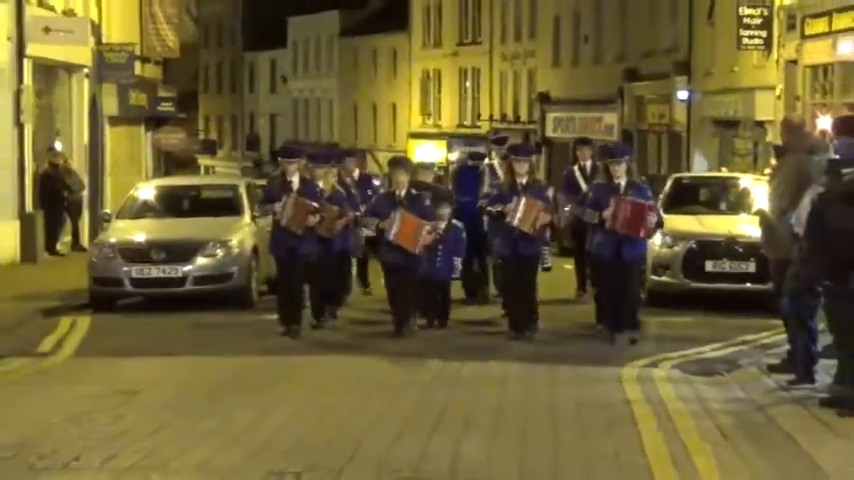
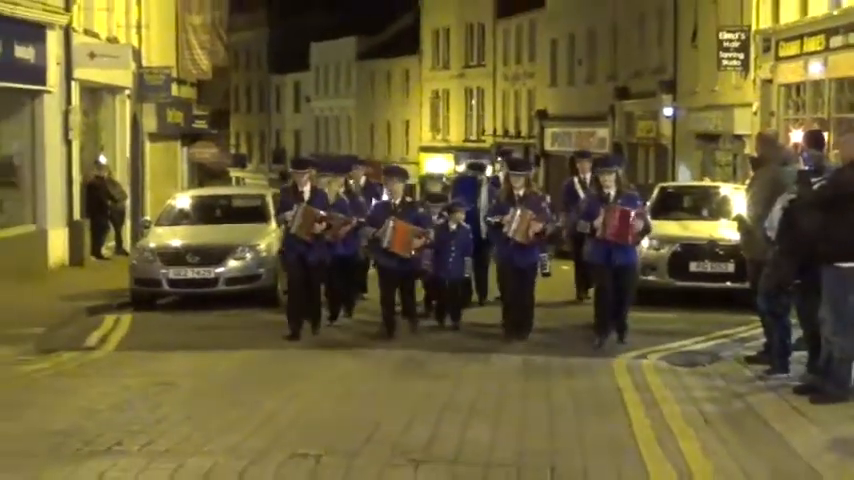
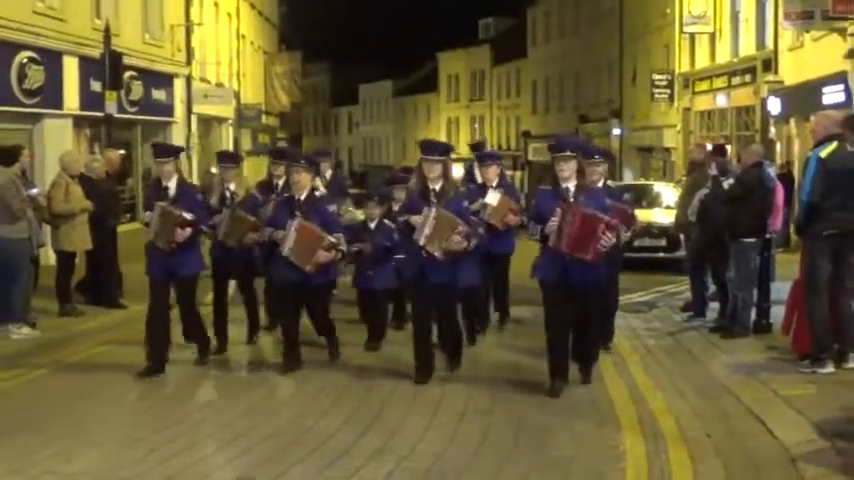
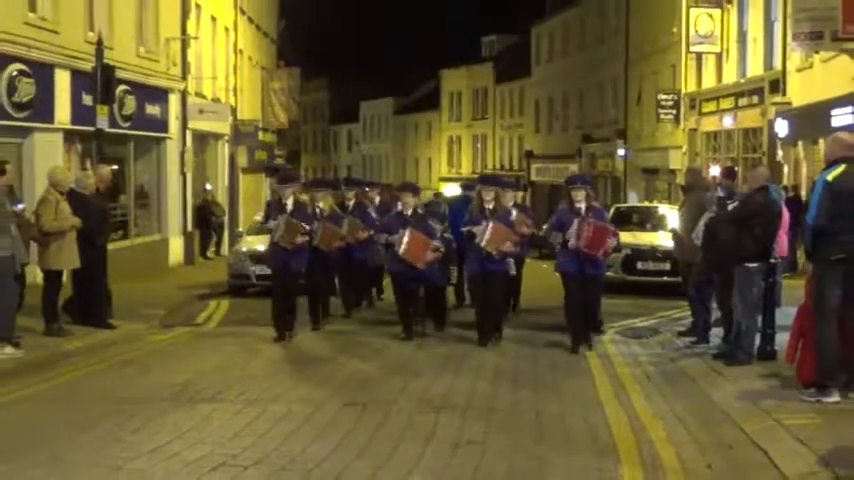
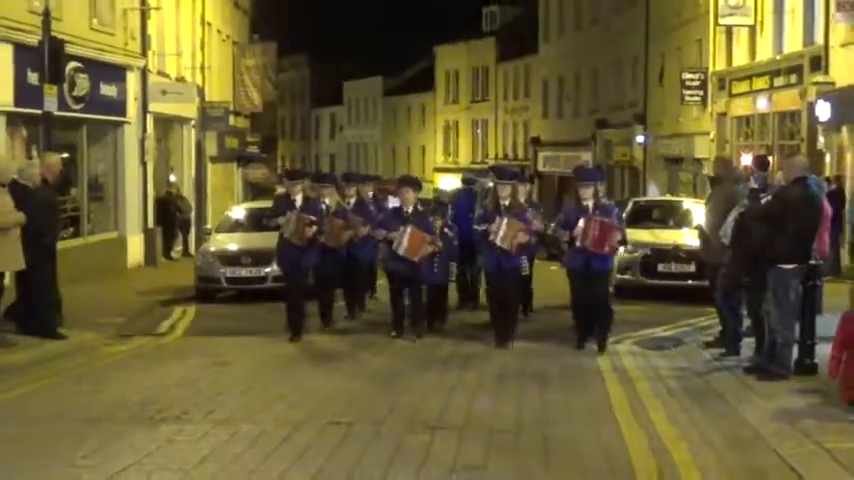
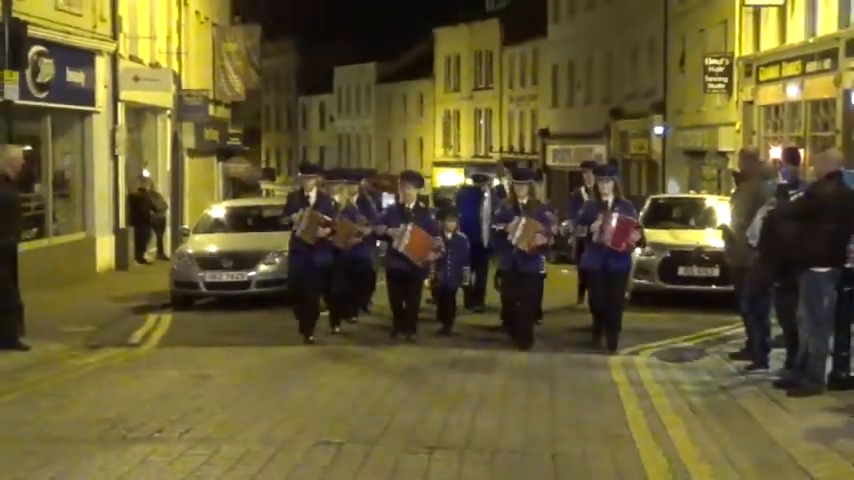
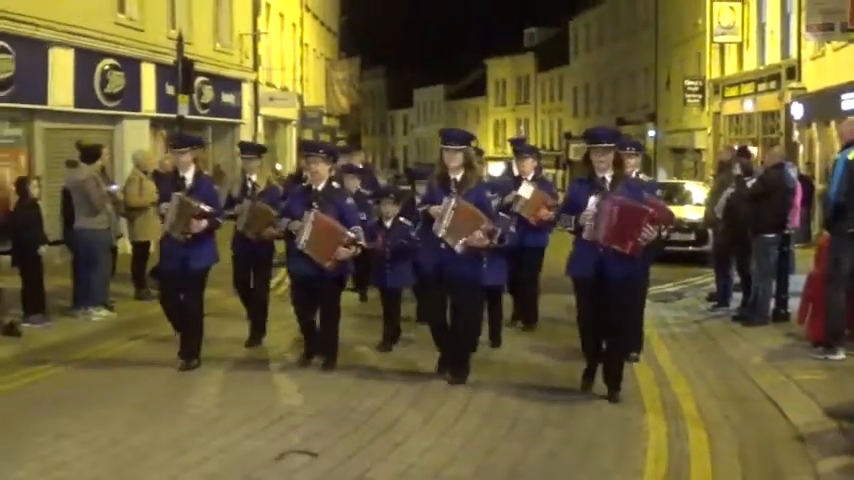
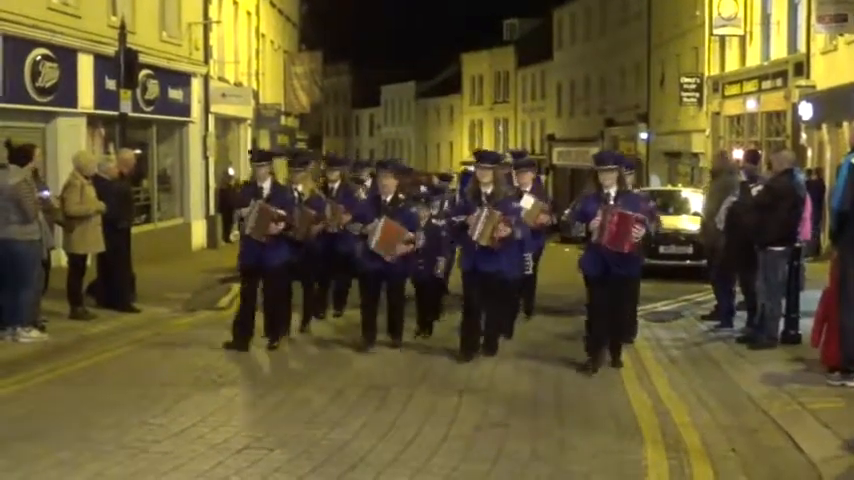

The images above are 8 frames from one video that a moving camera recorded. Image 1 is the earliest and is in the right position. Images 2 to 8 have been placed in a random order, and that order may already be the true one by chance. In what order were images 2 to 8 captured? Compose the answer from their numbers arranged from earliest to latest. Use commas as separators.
2, 6, 5, 4, 8, 3, 7
